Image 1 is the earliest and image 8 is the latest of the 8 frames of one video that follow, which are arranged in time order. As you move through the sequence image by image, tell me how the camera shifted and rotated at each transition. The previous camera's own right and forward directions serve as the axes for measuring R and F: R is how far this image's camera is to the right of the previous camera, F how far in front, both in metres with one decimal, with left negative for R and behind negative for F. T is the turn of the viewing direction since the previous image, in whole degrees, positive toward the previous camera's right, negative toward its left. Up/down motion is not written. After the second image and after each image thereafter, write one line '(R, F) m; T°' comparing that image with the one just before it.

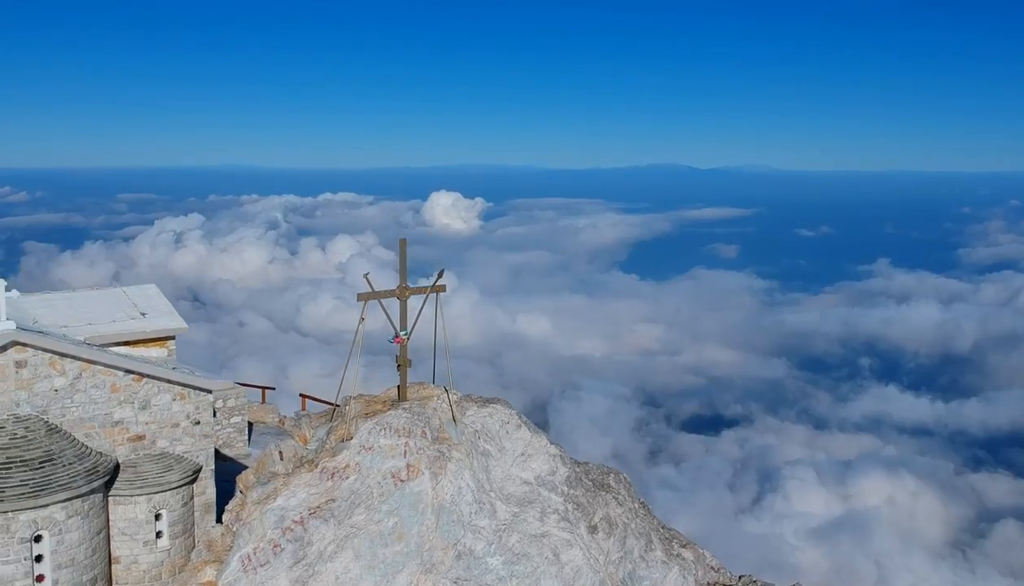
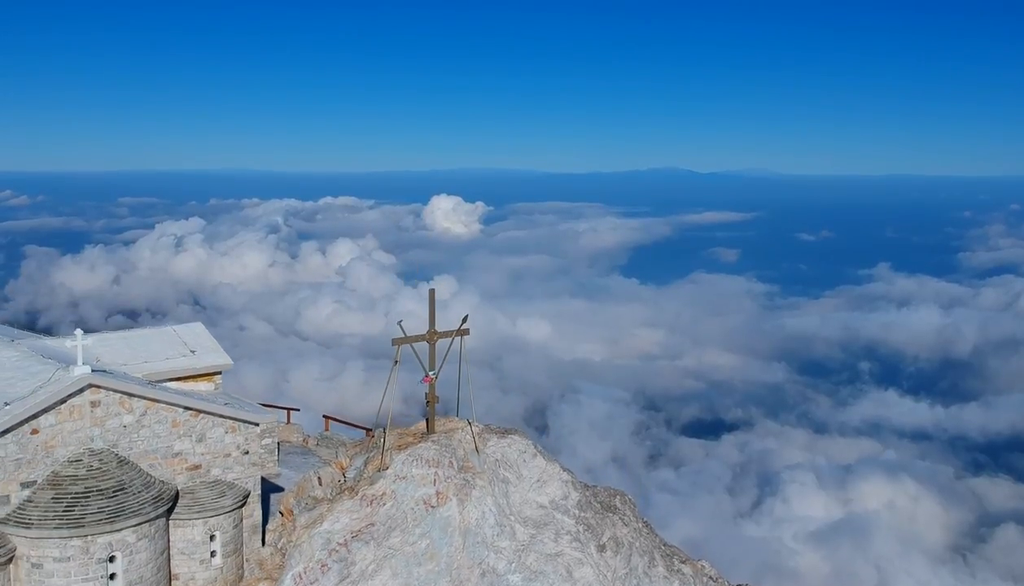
(-0.1, -0.4) m; 0°
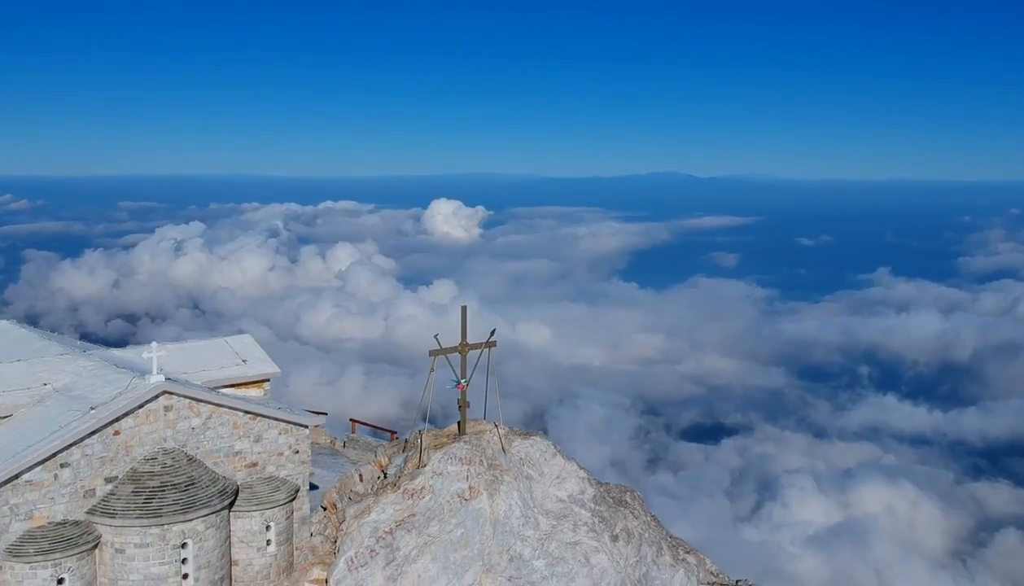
(-0.1, -0.4) m; 0°
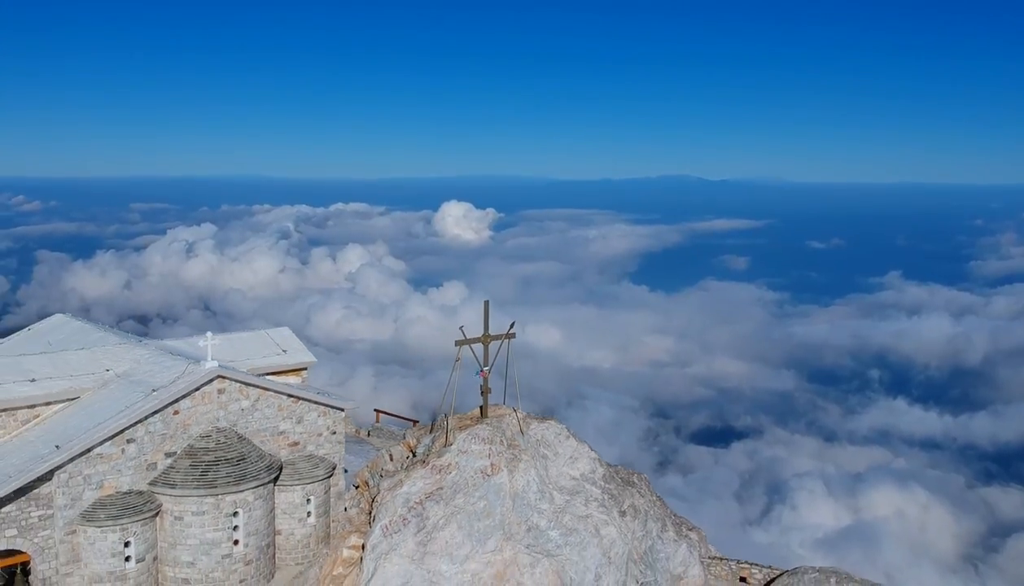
(-0.1, -0.9) m; -1°
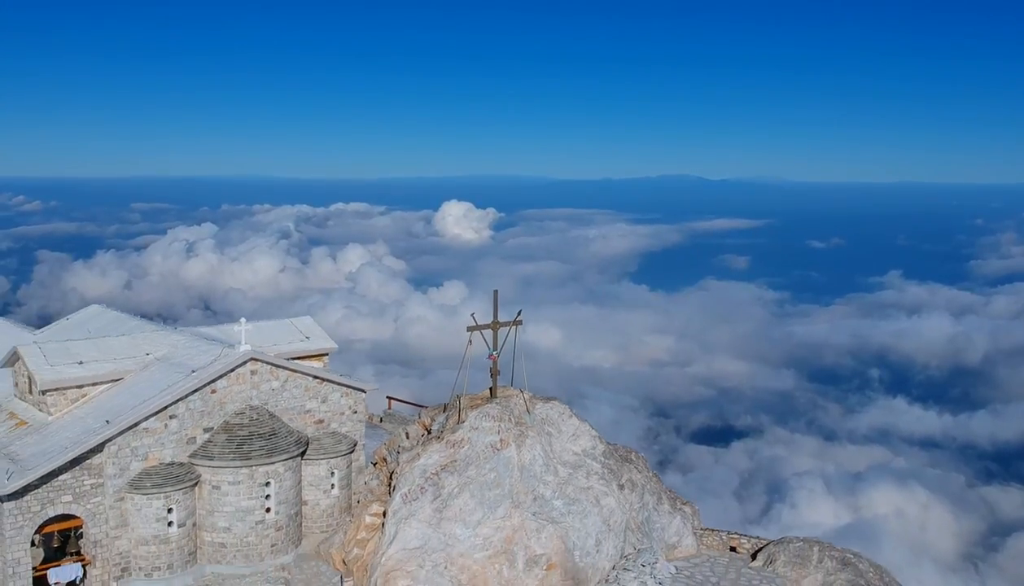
(0.0, -0.3) m; 0°
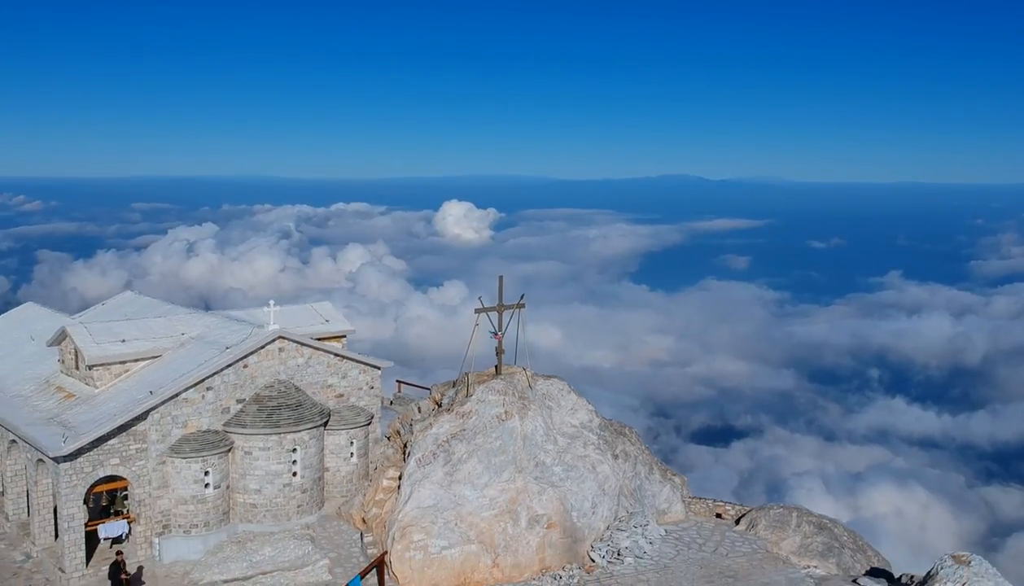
(0.0, -0.3) m; 0°
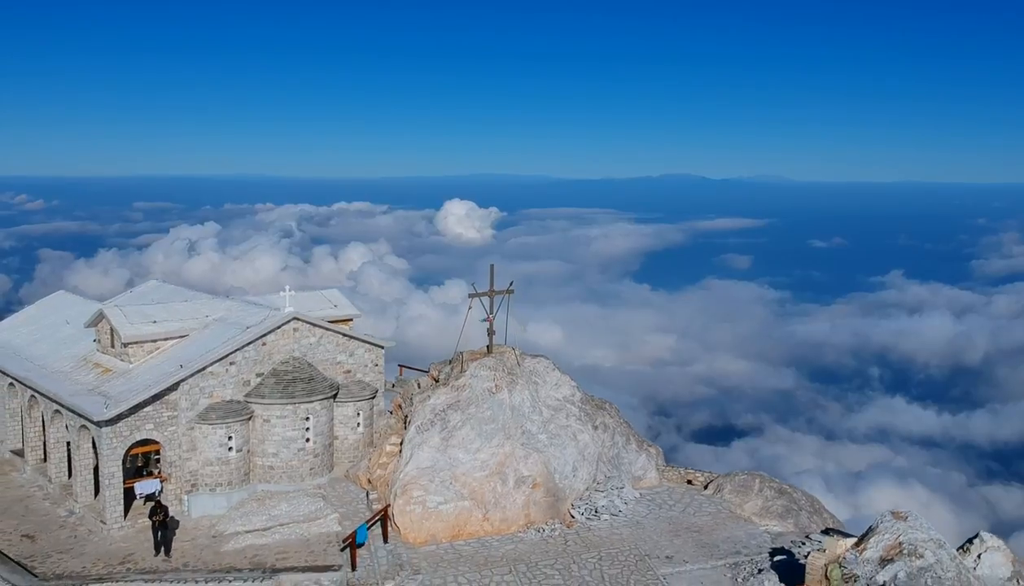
(+0.1, -0.5) m; 0°
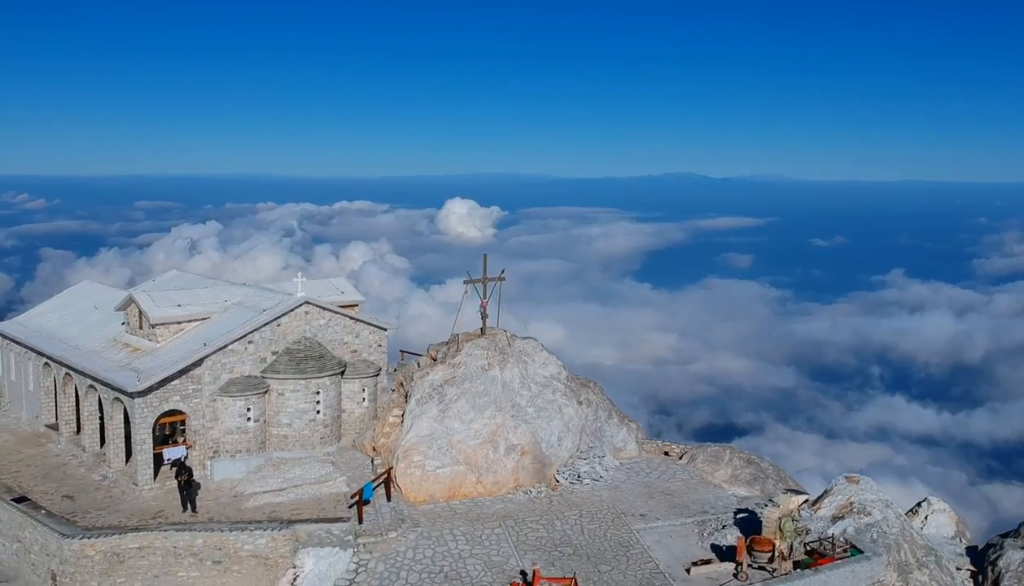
(0.0, -0.4) m; 0°
